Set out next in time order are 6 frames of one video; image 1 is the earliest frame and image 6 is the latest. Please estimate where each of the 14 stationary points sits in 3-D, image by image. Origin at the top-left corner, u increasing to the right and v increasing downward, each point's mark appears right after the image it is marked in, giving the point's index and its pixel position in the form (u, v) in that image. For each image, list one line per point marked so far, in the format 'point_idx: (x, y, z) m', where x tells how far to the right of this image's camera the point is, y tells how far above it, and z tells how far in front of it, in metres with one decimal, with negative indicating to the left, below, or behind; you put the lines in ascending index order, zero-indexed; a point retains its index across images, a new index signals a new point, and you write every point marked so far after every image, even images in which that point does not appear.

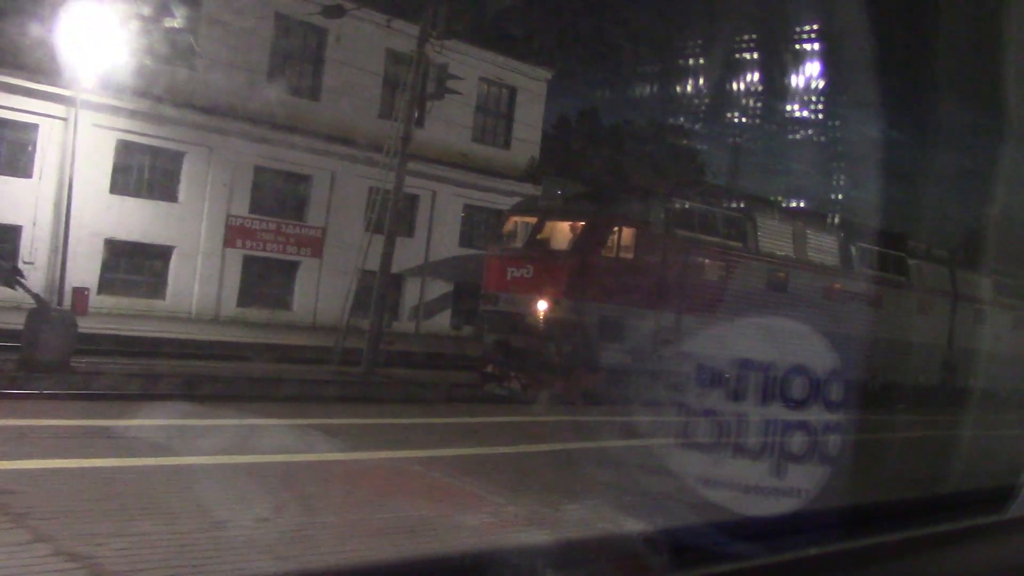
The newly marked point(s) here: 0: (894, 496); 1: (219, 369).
0: (+4.8, -2.6, +12.0) m
1: (-4.8, -1.4, +16.5) m
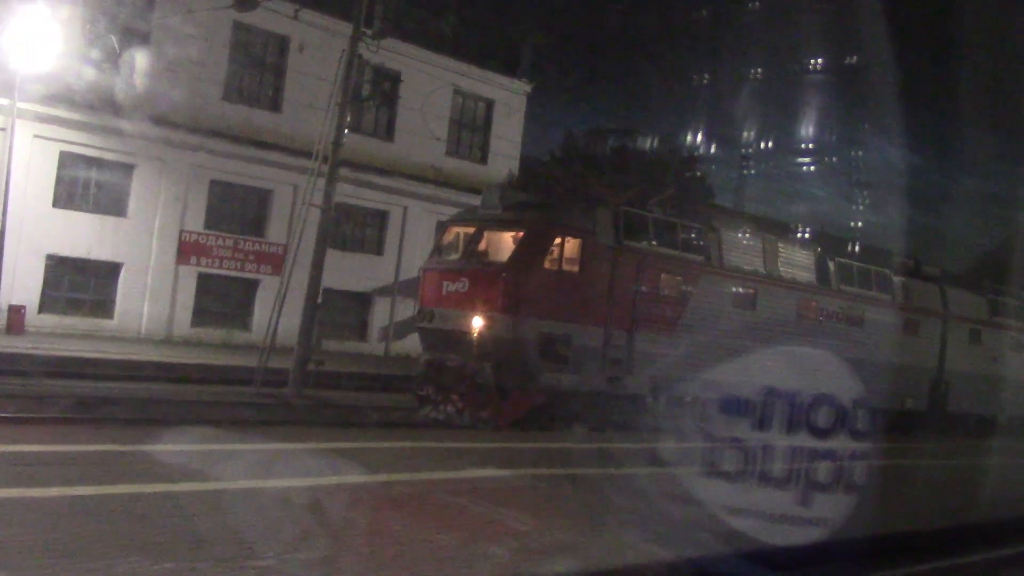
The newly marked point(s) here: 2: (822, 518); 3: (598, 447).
0: (+4.9, -2.8, +11.3) m
1: (-4.9, -1.6, +15.1) m
2: (+3.5, -2.6, +10.9) m
3: (+1.1, -2.3, +13.0) m
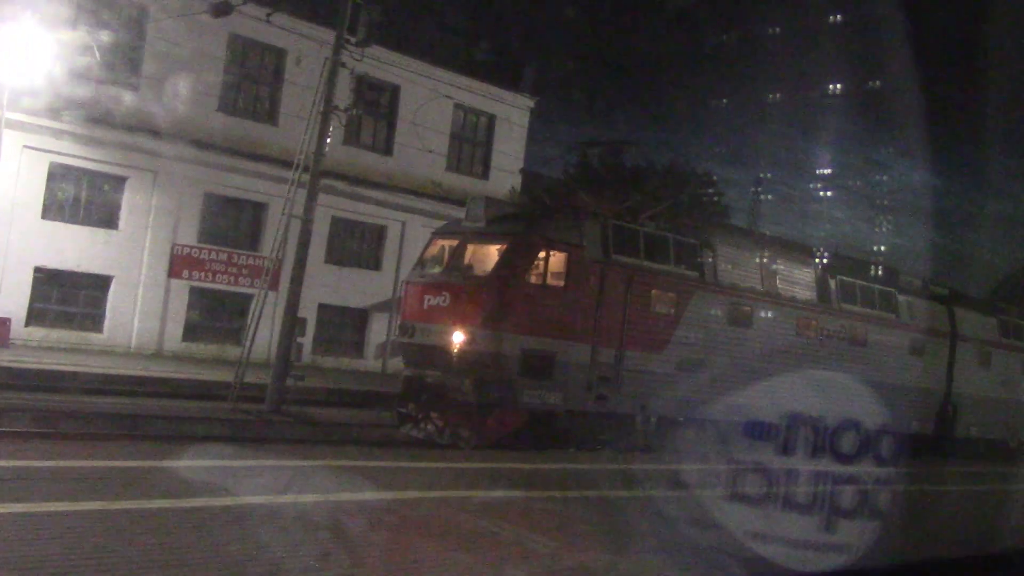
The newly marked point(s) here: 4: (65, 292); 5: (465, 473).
0: (+5.1, -3.0, +10.9) m
1: (-4.8, -1.8, +14.6) m
2: (+3.7, -2.8, +10.5) m
3: (+1.2, -2.5, +12.6) m
4: (-9.4, -0.1, +20.0) m
5: (-0.5, -2.1, +10.8) m
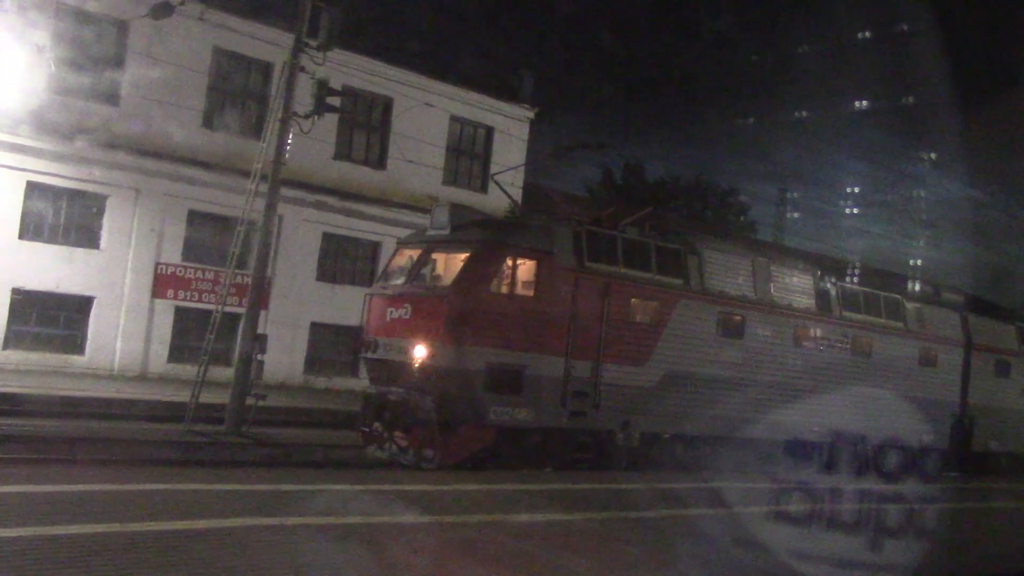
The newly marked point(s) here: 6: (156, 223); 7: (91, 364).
0: (+5.0, -3.0, +10.1) m
1: (-4.9, -2.1, +13.9) m
2: (+3.6, -2.9, +9.8) m
3: (+1.2, -2.6, +11.8) m
4: (-9.4, -0.5, +19.3) m
5: (-0.6, -2.2, +10.1) m
6: (-7.5, +1.4, +20.2) m
7: (-8.6, -1.5, +19.5) m
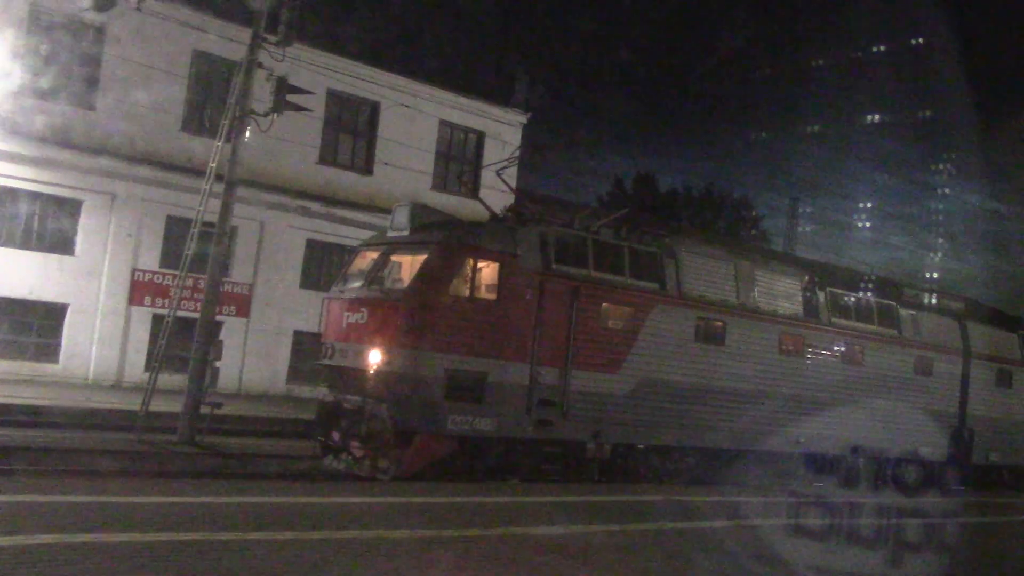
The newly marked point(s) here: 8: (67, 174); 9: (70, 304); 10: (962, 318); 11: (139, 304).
0: (+4.5, -3.0, +9.5) m
1: (-5.3, -2.1, +13.4) m
2: (+3.1, -2.9, +9.2) m
3: (+0.7, -2.6, +11.2) m
4: (-9.8, -0.7, +18.9) m
5: (-1.1, -2.2, +9.5) m
6: (-7.8, +1.2, +19.8) m
7: (-8.9, -1.7, +19.1) m
8: (-8.8, +2.3, +18.9) m
9: (-8.8, -0.3, +19.2) m
10: (+8.8, -0.6, +18.7) m
11: (-7.8, -0.3, +19.9) m
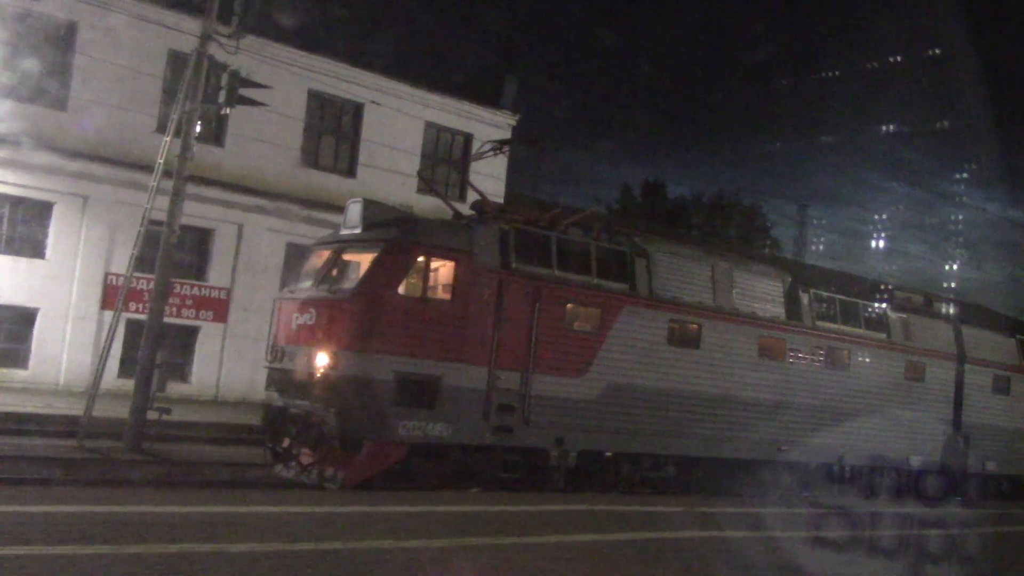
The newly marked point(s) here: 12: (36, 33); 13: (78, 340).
0: (+4.0, -3.0, +8.8) m
1: (-5.8, -2.2, +12.9) m
2: (+2.6, -2.8, +8.5) m
3: (+0.2, -2.6, +10.7) m
4: (-10.2, -0.7, +18.5) m
5: (-1.6, -2.2, +9.0) m
6: (-8.2, +1.1, +19.4) m
7: (-9.3, -1.8, +18.7) m
8: (-9.2, +2.2, +18.5) m
9: (-9.2, -0.4, +18.8) m
10: (+8.4, -0.6, +18.0) m
11: (-8.1, -0.4, +19.5) m
12: (-9.2, +5.0, +18.5) m
13: (-8.6, -1.0, +19.1) m
